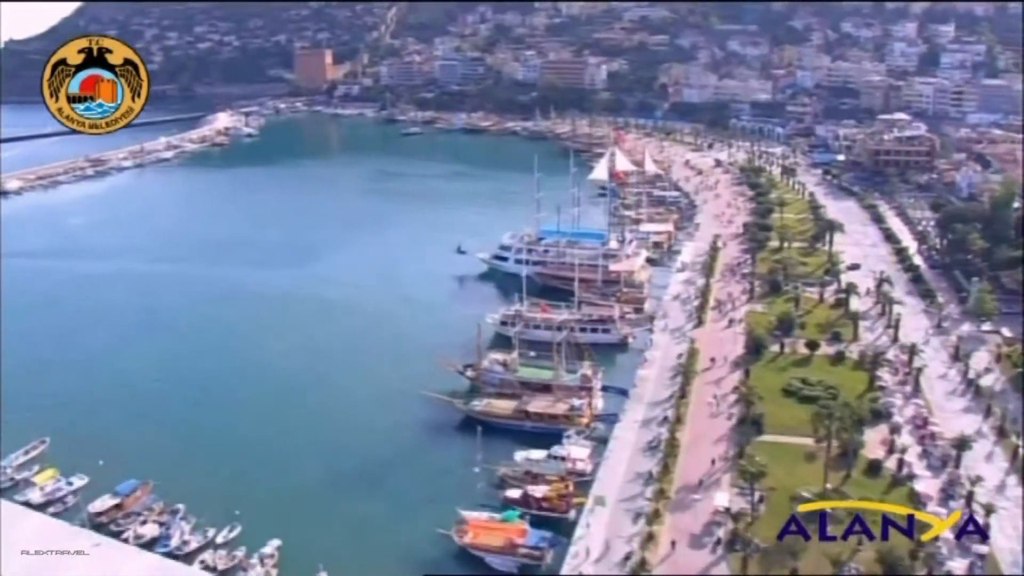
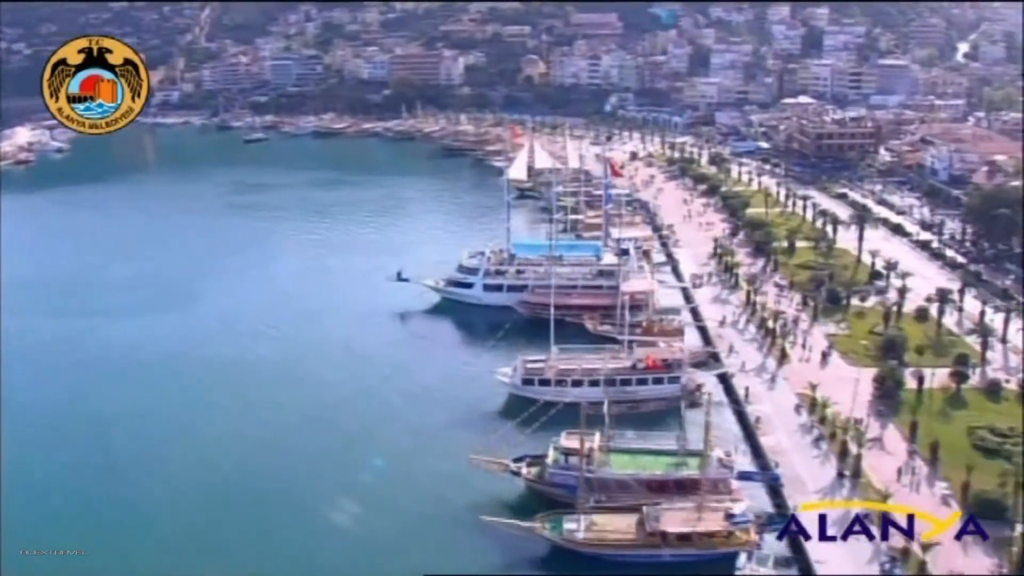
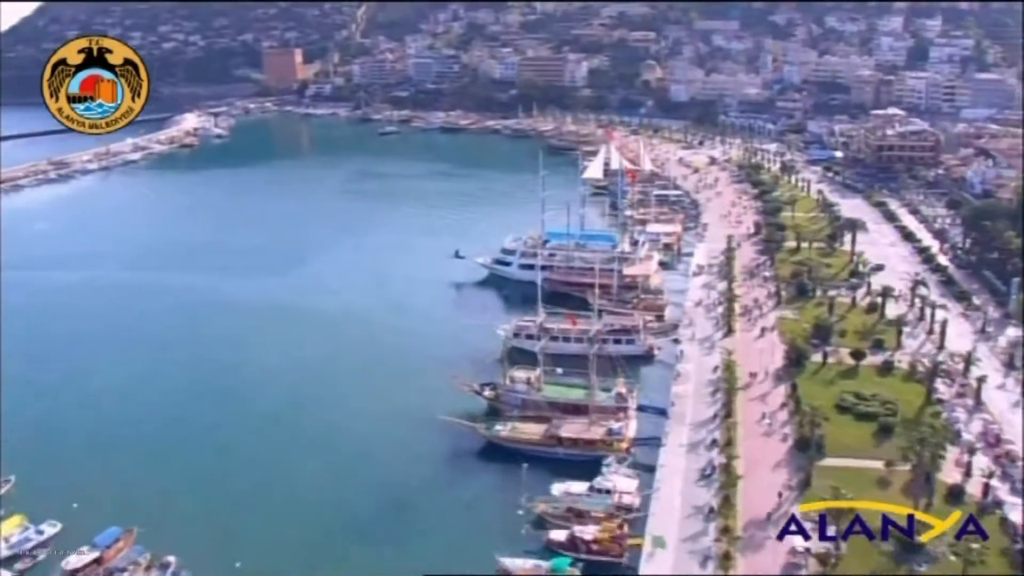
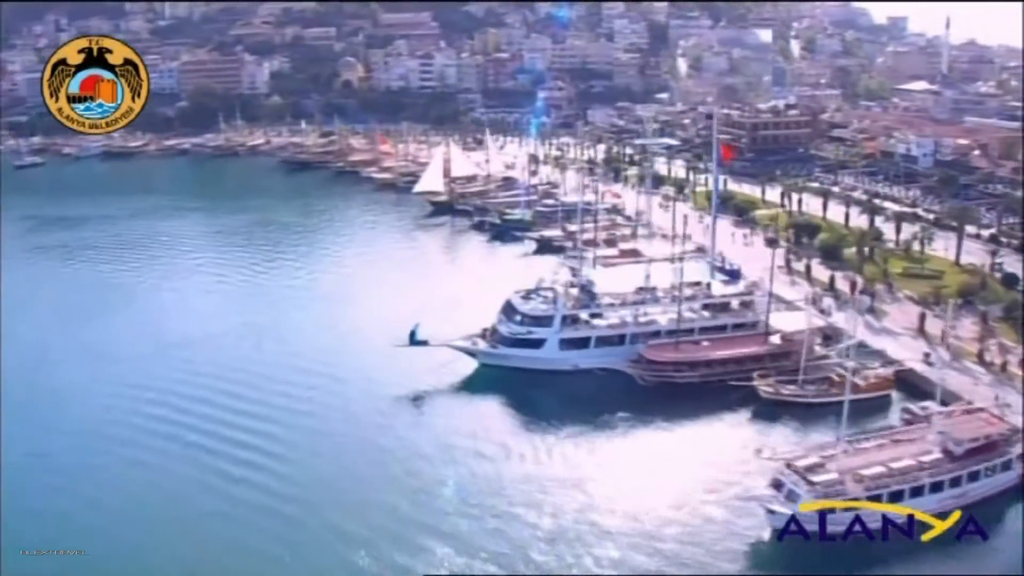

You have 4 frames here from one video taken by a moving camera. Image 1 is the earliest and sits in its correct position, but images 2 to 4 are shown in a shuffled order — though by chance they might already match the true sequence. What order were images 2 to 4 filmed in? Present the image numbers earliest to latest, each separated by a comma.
3, 2, 4
